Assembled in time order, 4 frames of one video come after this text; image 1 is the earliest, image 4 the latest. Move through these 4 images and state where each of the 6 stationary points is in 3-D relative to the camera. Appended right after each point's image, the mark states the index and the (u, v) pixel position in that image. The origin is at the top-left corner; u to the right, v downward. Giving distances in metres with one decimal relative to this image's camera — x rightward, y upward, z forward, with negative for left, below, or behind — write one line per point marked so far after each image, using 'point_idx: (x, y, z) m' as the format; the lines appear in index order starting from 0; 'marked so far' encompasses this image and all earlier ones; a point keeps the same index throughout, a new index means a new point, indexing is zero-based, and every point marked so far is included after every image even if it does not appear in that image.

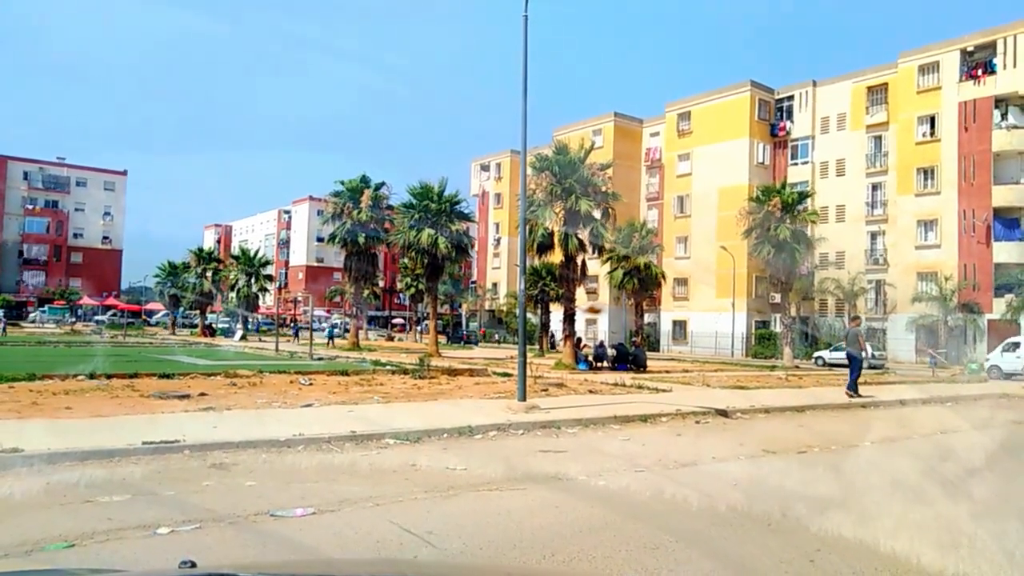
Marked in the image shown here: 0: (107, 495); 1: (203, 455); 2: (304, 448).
0: (-4.3, -2.2, +8.2) m
1: (-4.1, -2.2, +10.2) m
2: (-3.0, -2.3, +11.0) m
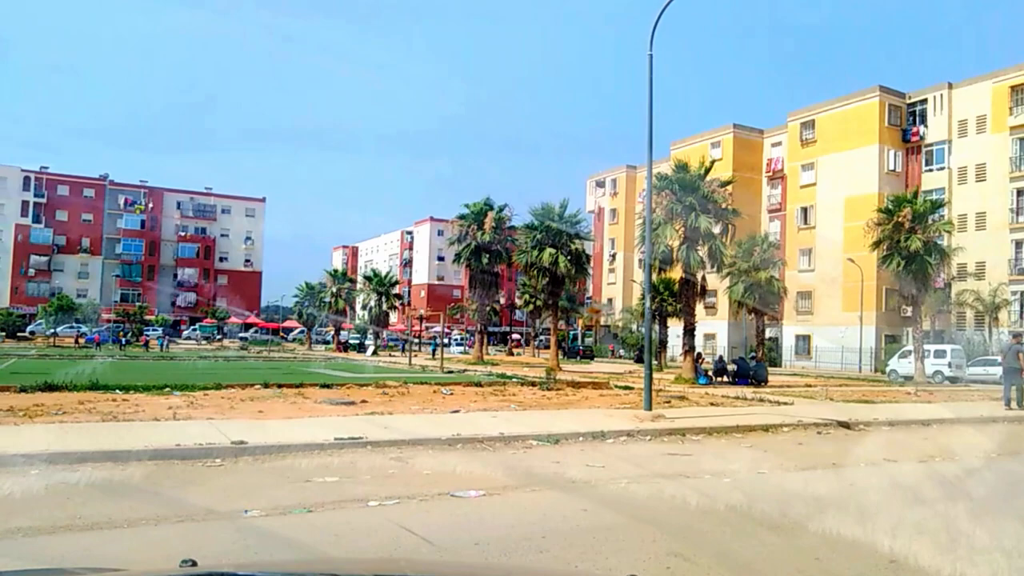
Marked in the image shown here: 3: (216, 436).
0: (-2.5, -2.5, +10.1) m
1: (-2.0, -2.6, +12.0) m
2: (-0.8, -2.6, +12.6) m
3: (-4.6, -2.3, +12.0) m
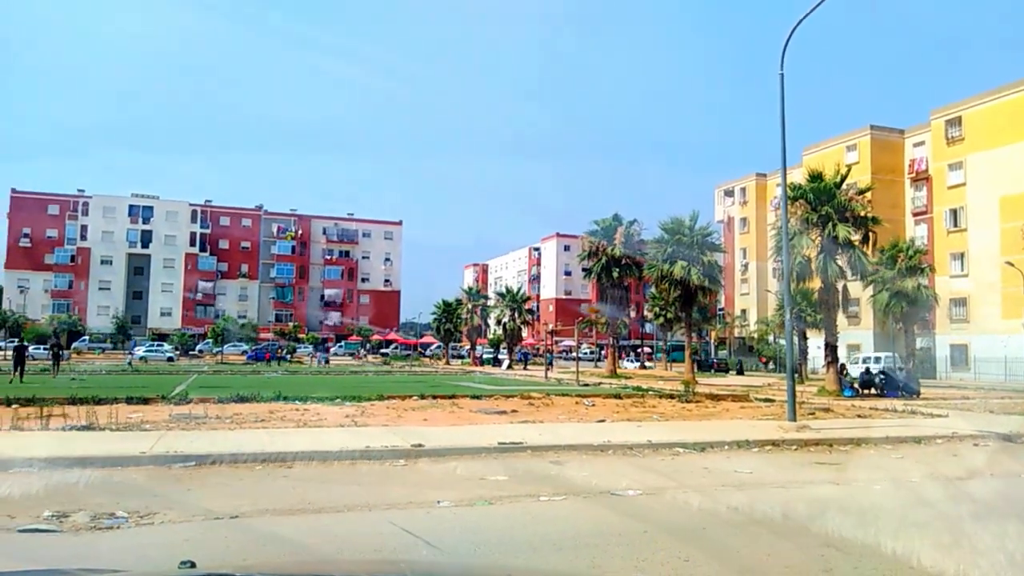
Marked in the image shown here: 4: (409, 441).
0: (-0.3, -2.8, +11.3) m
1: (+0.5, -2.9, +13.1) m
2: (+1.8, -2.9, +13.5) m
3: (-2.1, -2.7, +13.5) m
4: (-1.8, -2.7, +13.5) m
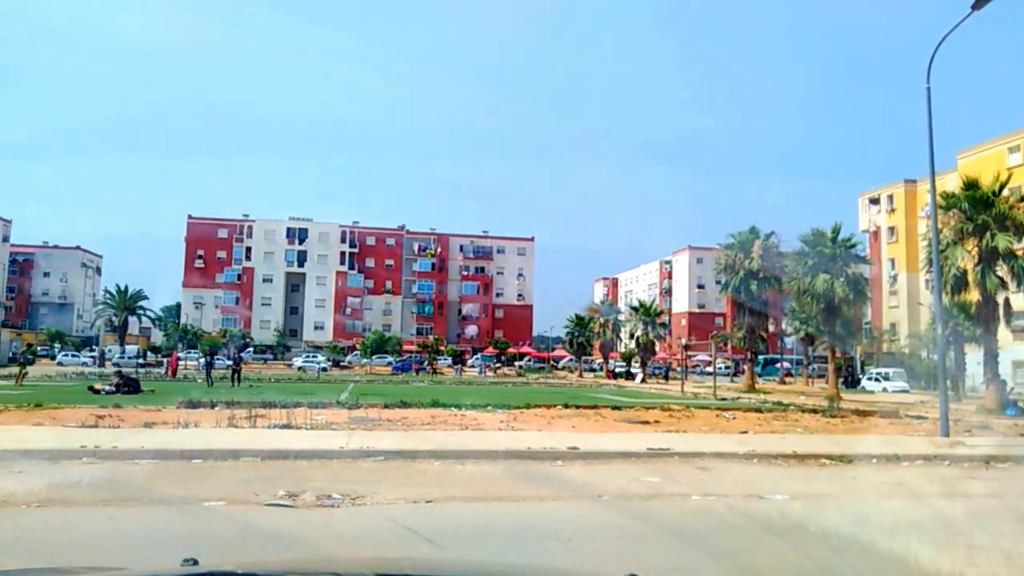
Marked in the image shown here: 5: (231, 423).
0: (+2.2, -3.1, +12.2) m
1: (+3.2, -3.2, +13.9) m
2: (+4.6, -3.2, +14.1) m
3: (+0.8, -3.0, +14.7) m
4: (+1.0, -3.0, +14.7) m
5: (-6.0, -2.9, +16.1) m
